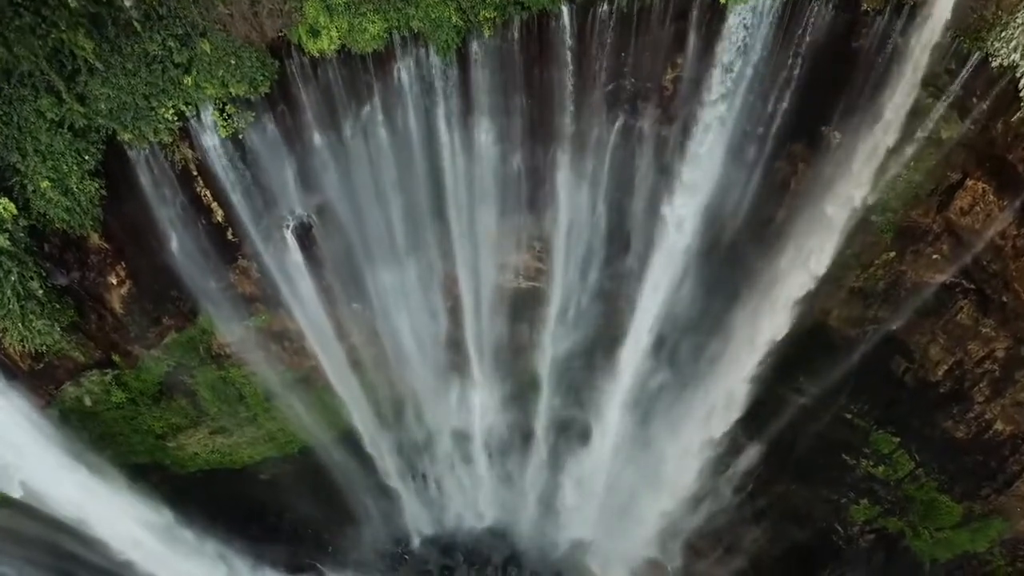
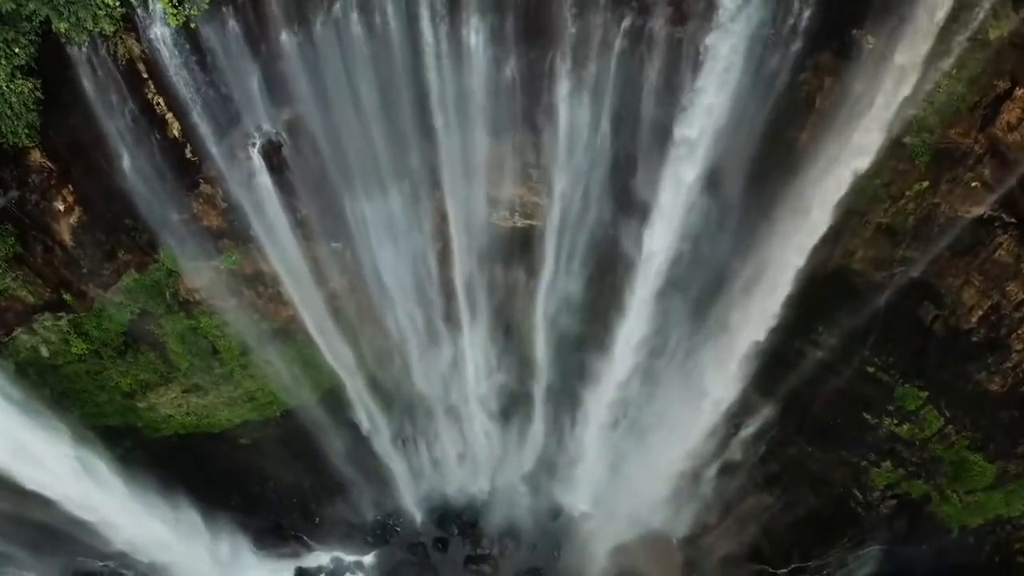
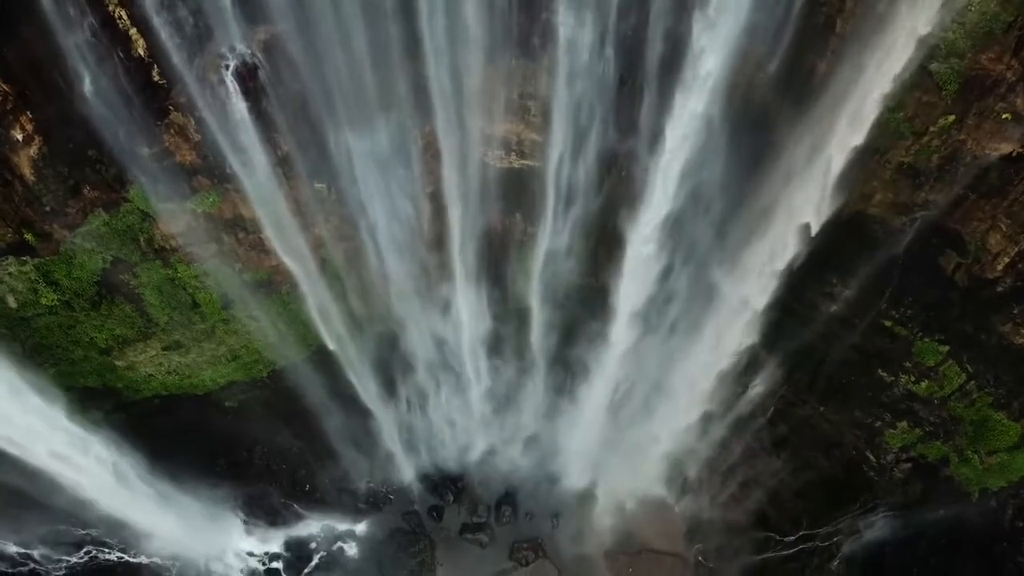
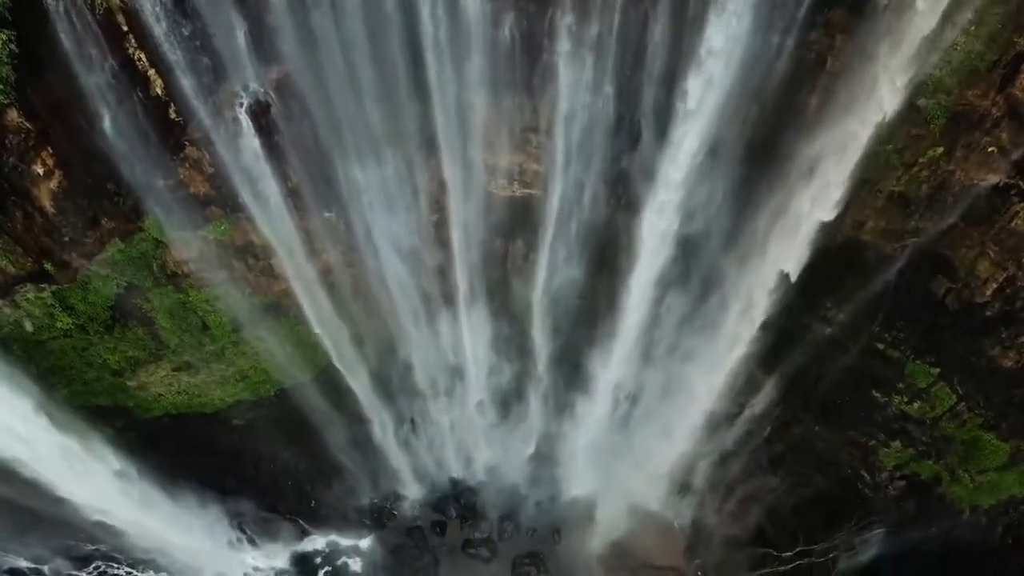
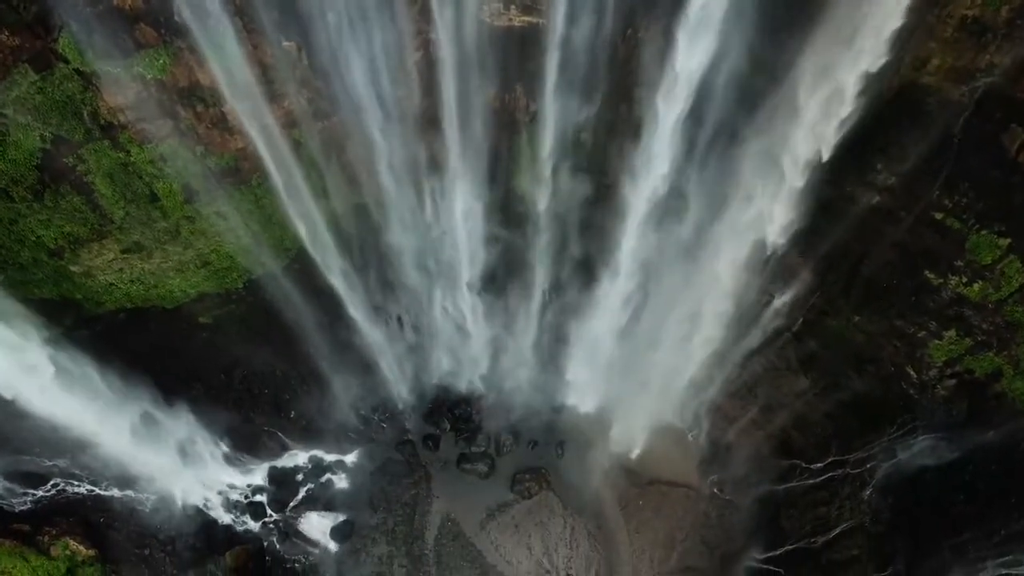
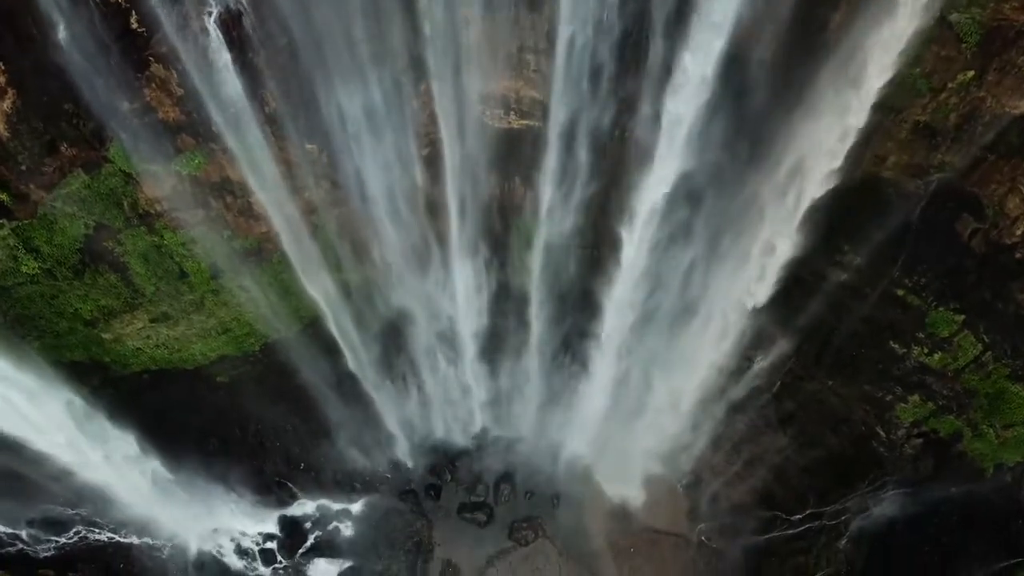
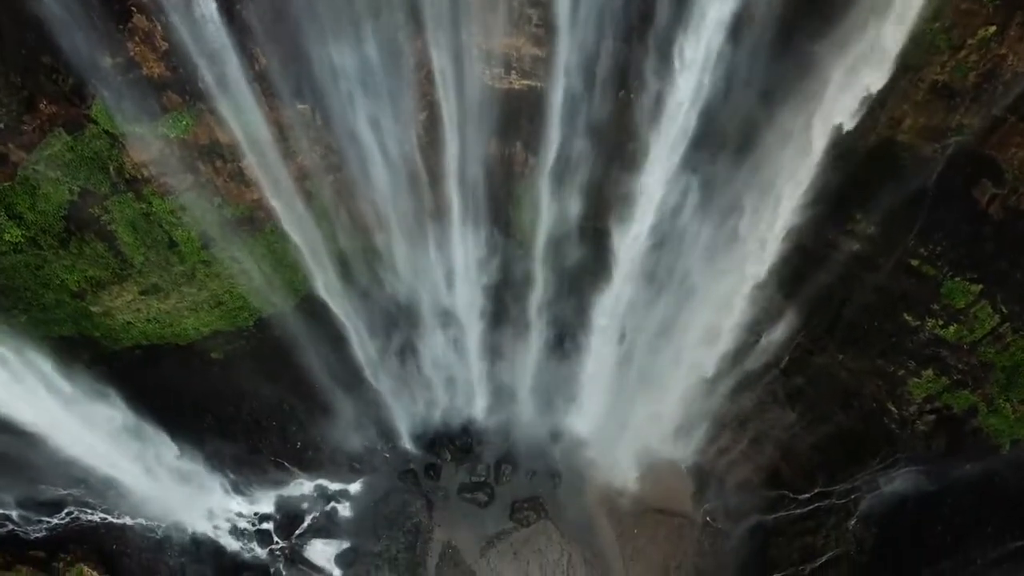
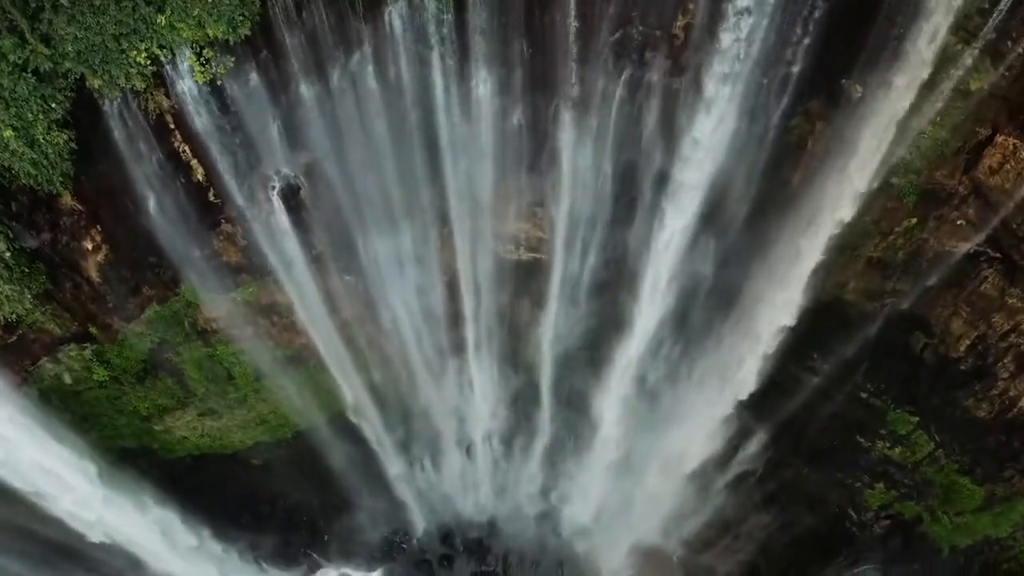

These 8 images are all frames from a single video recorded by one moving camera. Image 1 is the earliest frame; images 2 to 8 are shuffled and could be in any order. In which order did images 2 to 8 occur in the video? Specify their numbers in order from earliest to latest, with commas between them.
8, 2, 4, 3, 6, 7, 5
